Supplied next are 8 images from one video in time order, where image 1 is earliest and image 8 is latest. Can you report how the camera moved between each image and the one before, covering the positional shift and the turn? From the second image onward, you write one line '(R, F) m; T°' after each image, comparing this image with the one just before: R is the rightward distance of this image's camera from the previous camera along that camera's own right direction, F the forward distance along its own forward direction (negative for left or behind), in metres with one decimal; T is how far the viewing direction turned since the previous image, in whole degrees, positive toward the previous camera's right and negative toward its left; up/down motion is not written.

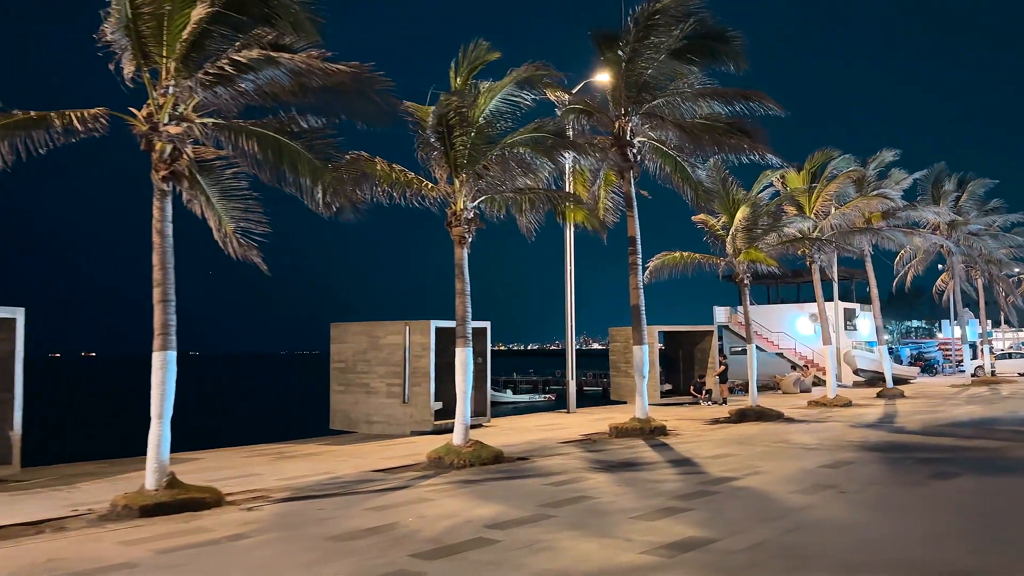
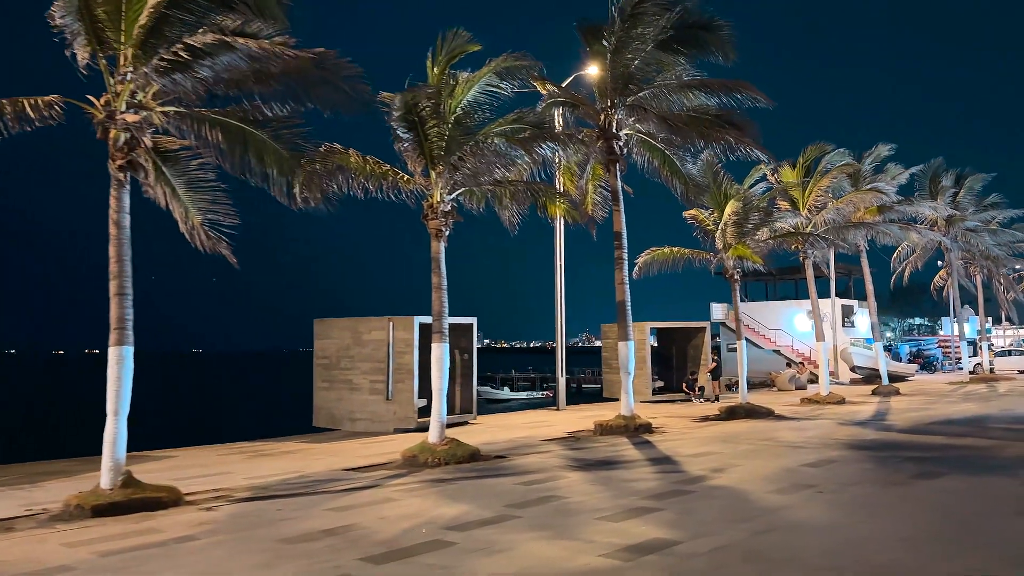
(+0.4, +0.3) m; 0°
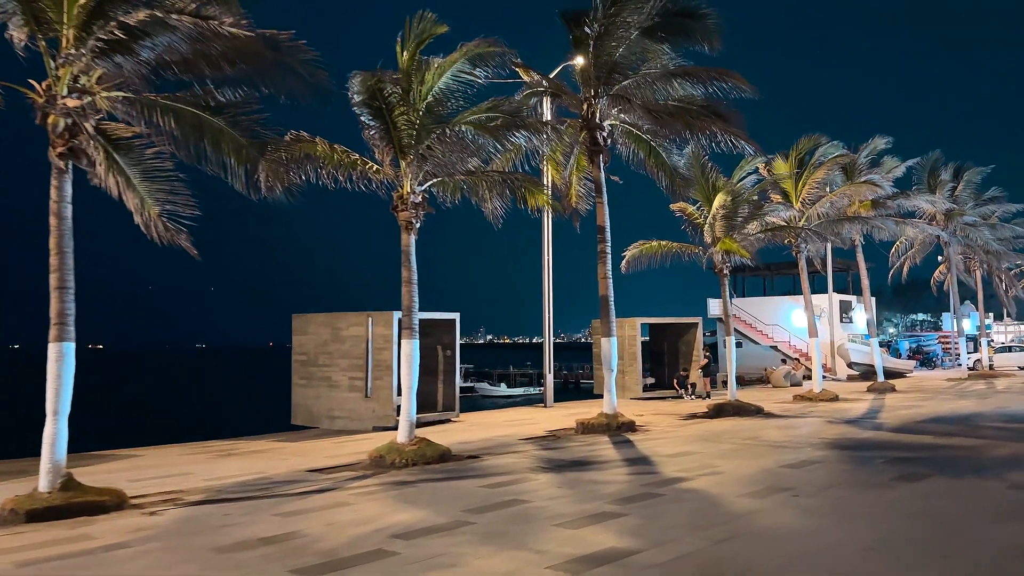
(+0.4, +0.4) m; 0°
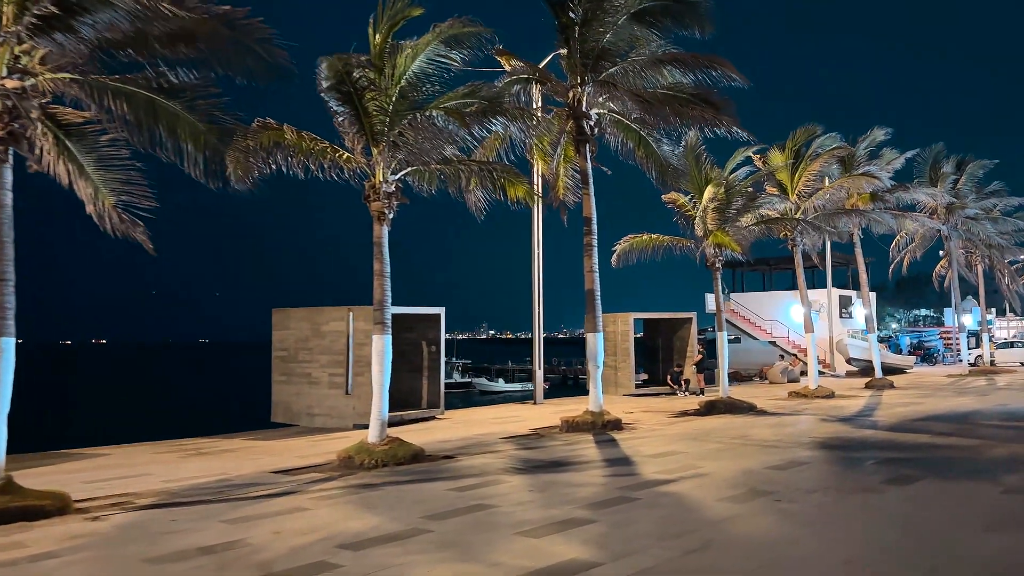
(+0.4, +0.5) m; 0°
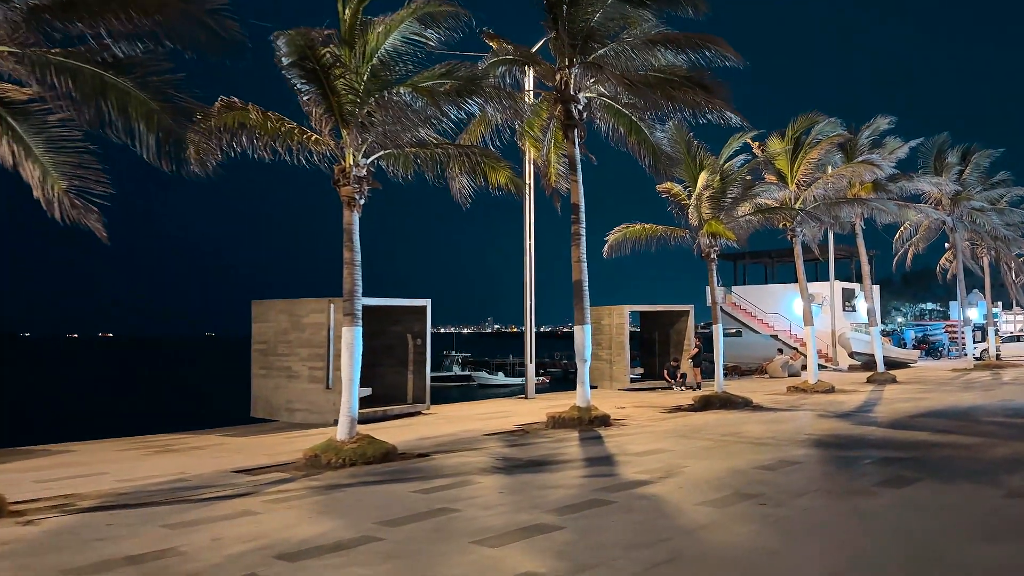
(+0.4, +0.6) m; 0°
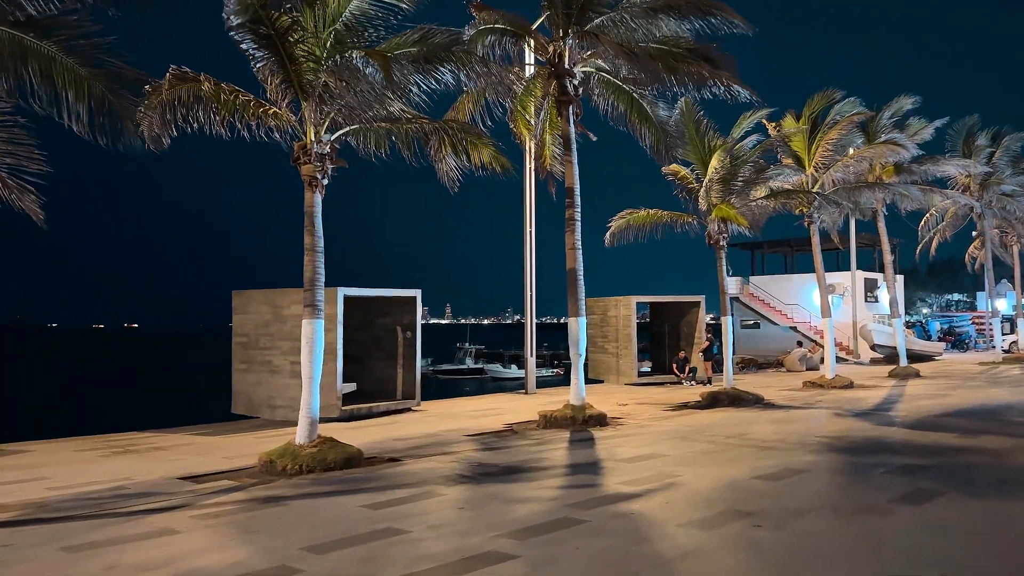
(+0.5, +1.0) m; -1°
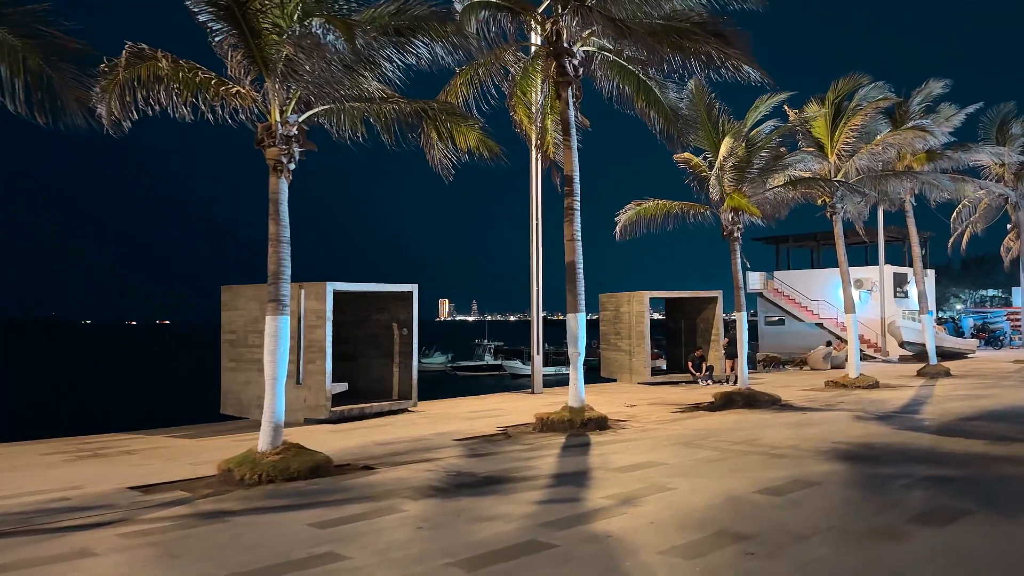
(+0.5, +0.8) m; -2°
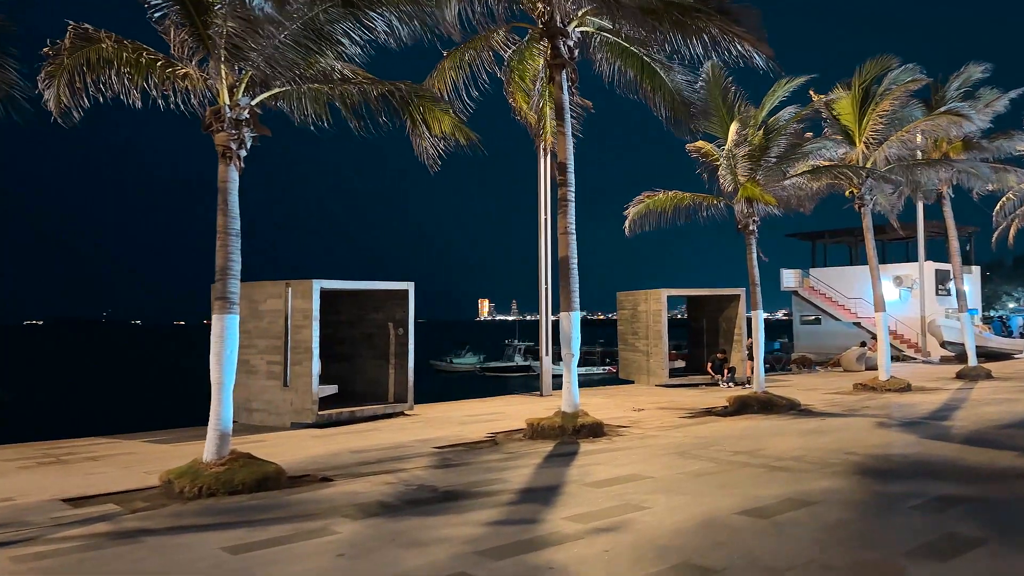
(+0.7, +0.8) m; -3°
